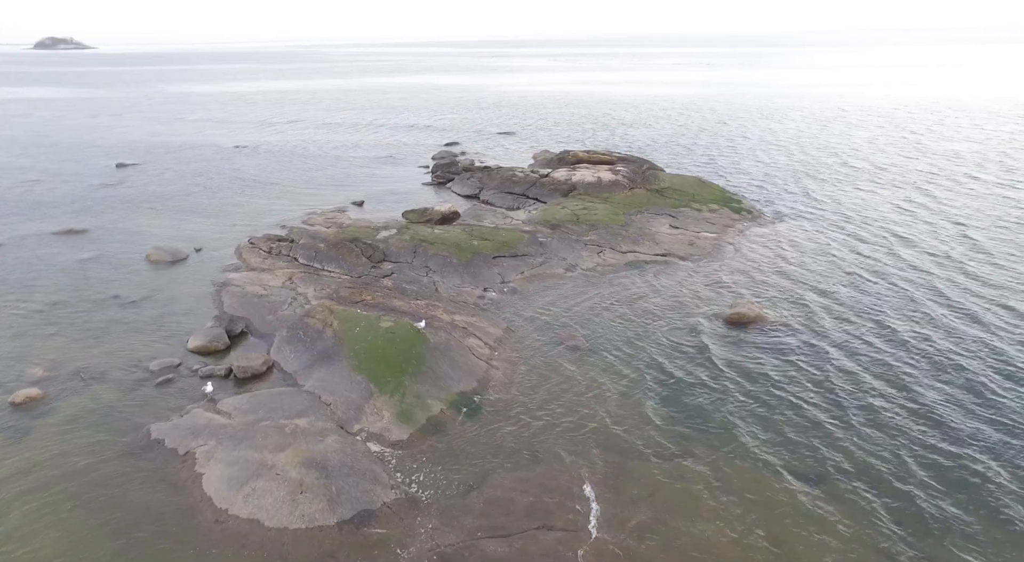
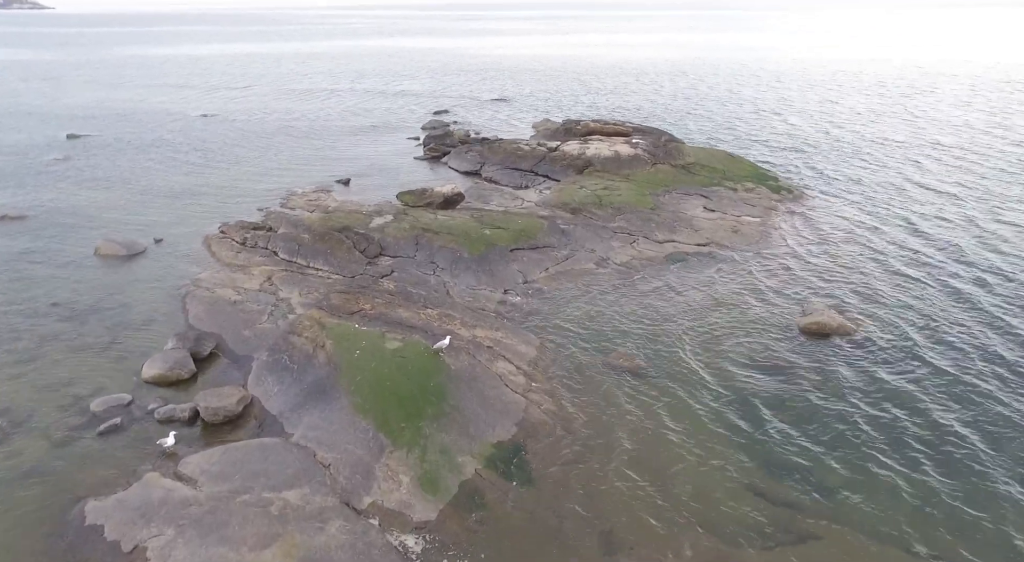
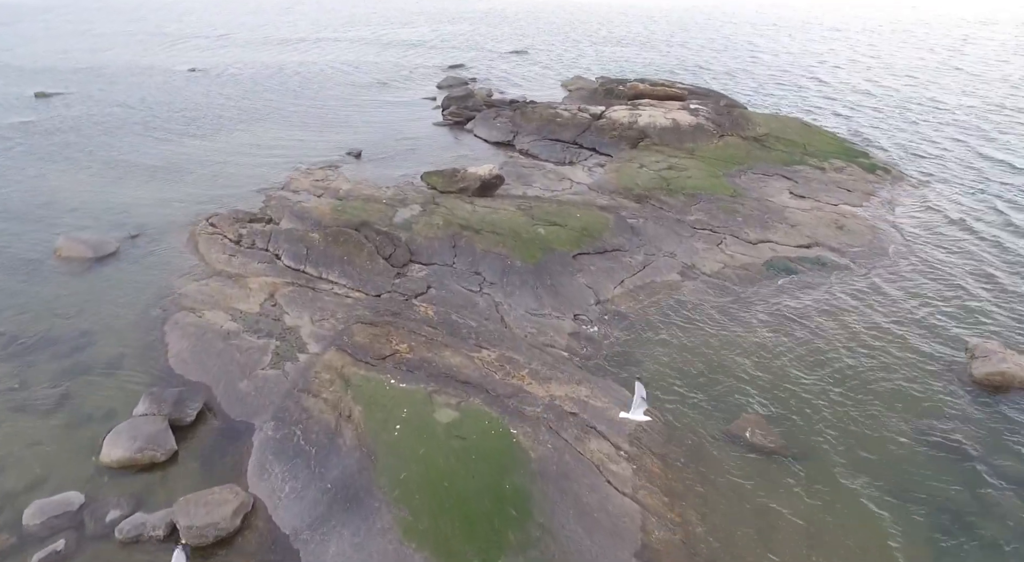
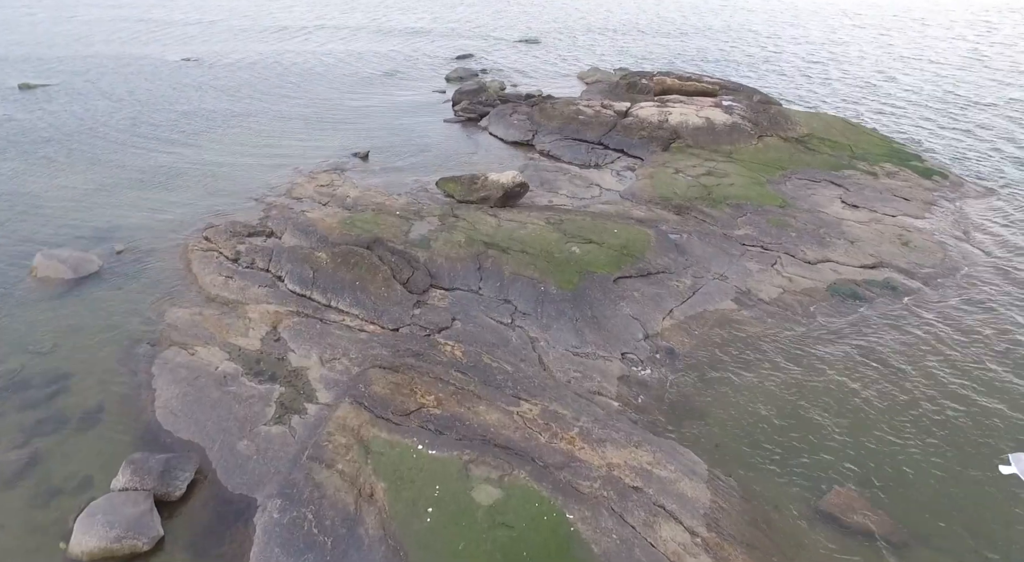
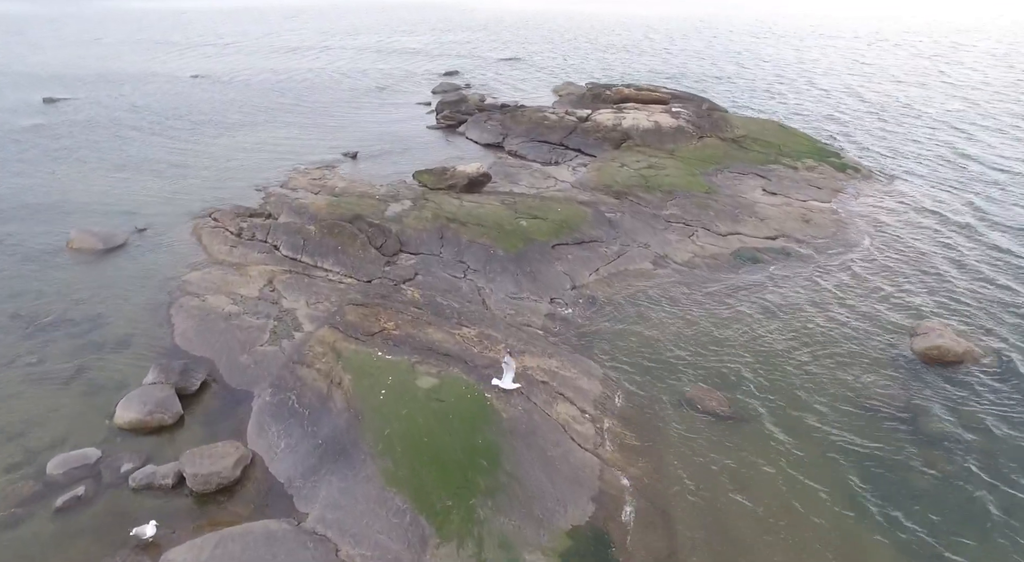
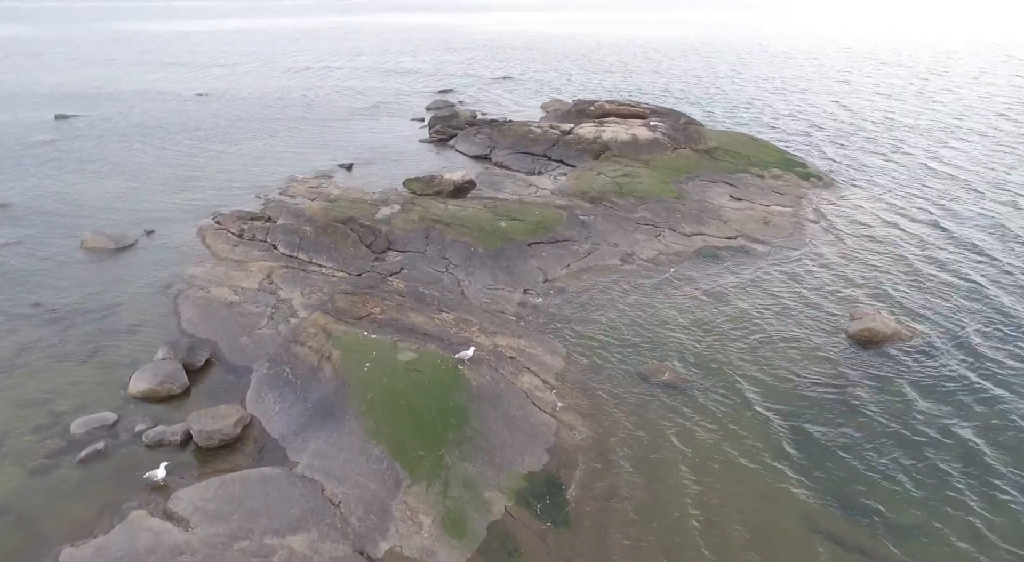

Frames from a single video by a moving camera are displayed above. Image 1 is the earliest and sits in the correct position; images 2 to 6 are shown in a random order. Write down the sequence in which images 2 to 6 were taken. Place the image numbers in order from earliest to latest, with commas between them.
2, 6, 5, 3, 4
